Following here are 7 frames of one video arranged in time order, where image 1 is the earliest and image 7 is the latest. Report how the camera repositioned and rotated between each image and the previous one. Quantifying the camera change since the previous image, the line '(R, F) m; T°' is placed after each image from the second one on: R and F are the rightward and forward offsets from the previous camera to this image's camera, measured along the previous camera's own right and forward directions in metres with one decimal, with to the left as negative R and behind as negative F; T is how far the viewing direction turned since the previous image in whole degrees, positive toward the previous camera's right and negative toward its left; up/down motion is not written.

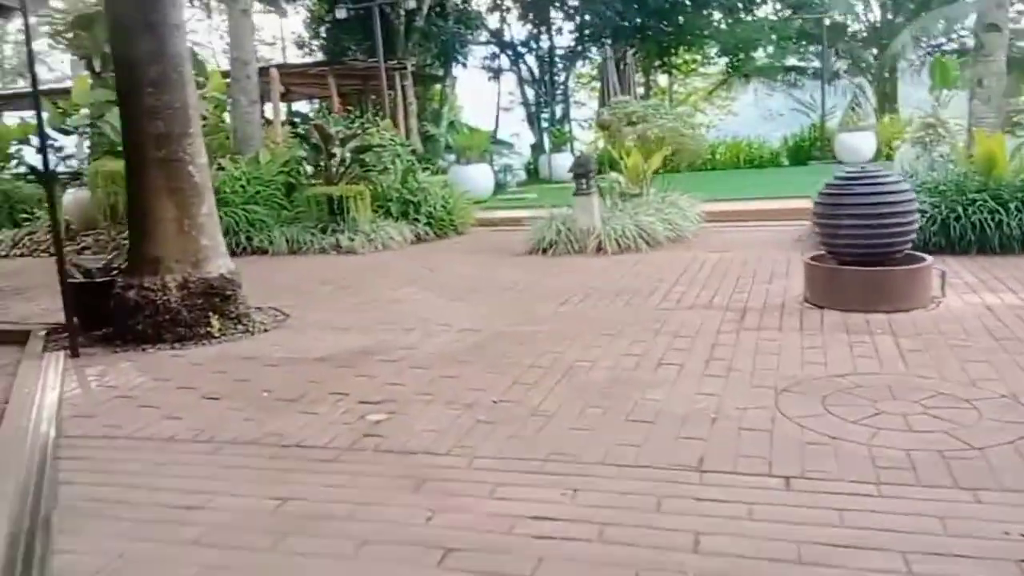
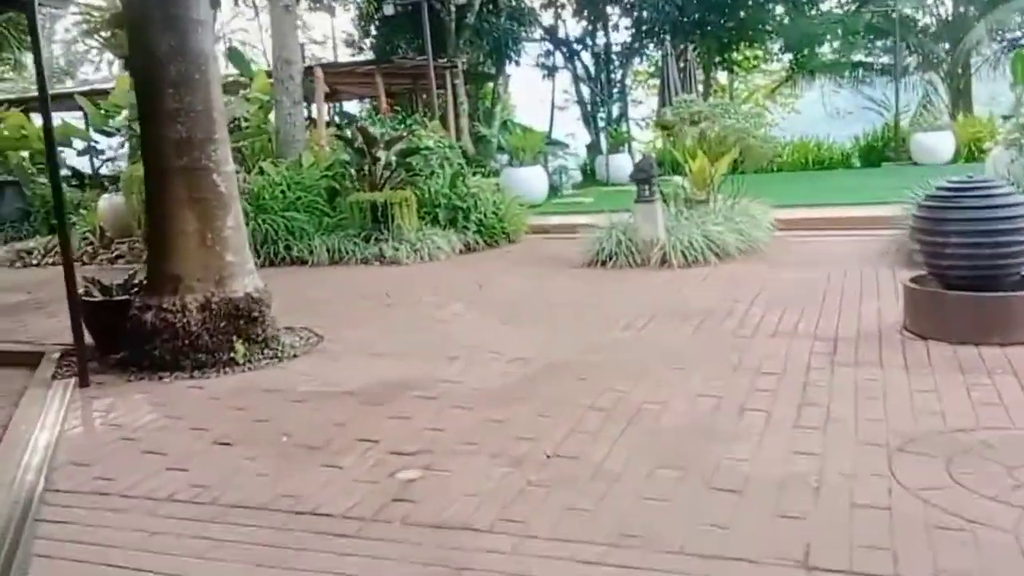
(0.0, +0.5) m; -3°
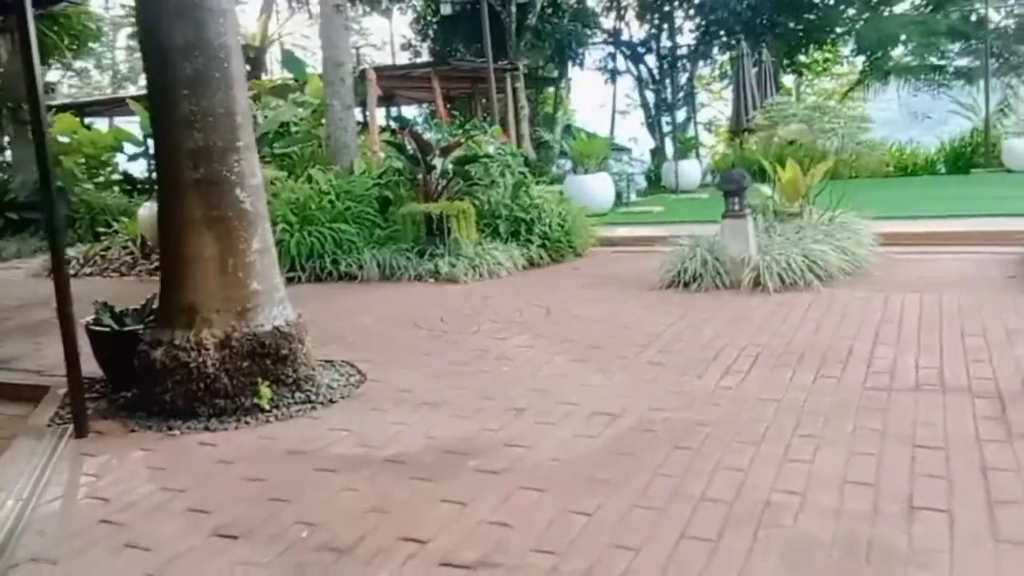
(-0.1, +0.7) m; -4°
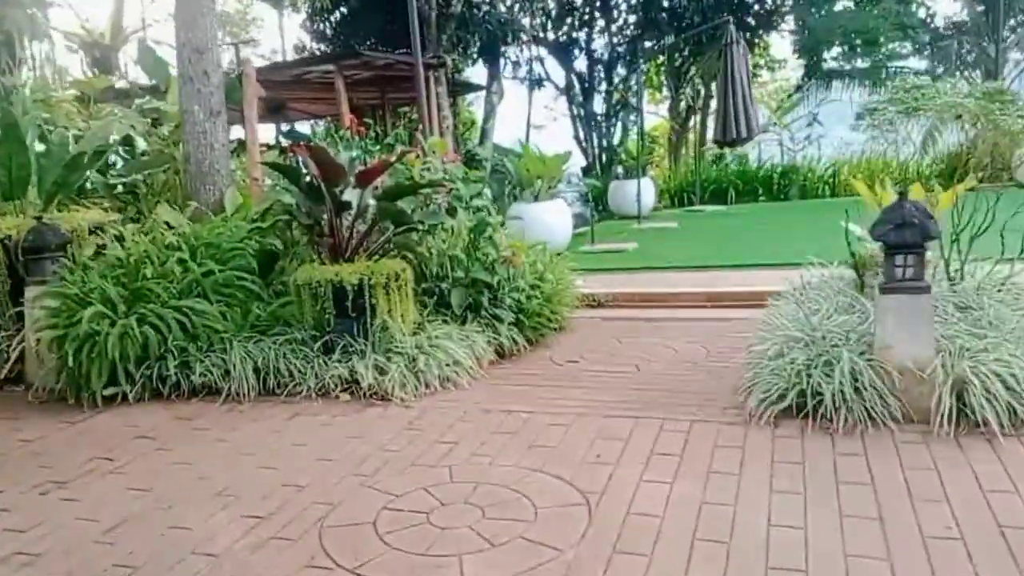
(-0.3, +2.4) m; +6°
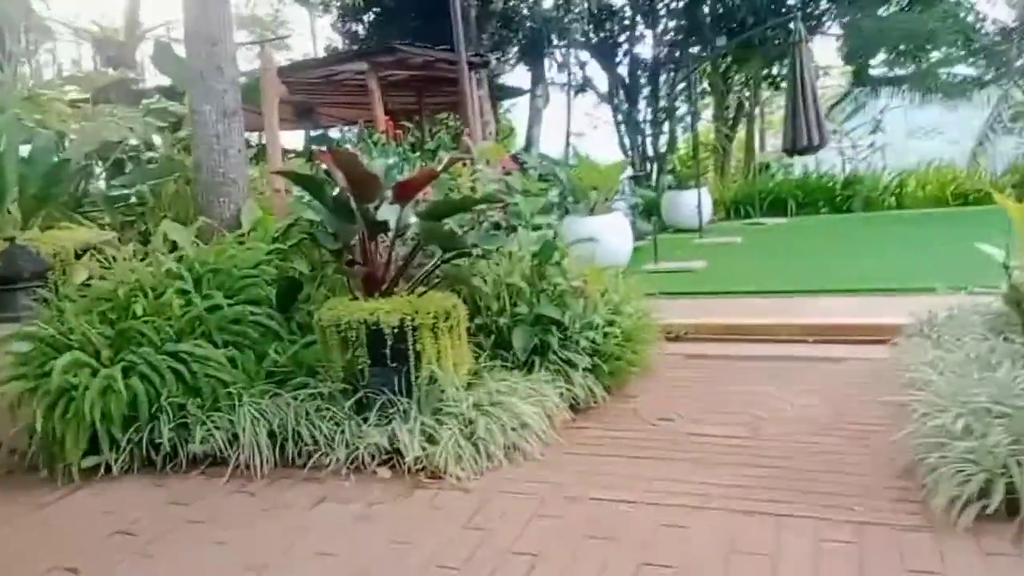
(-0.2, +0.8) m; -2°
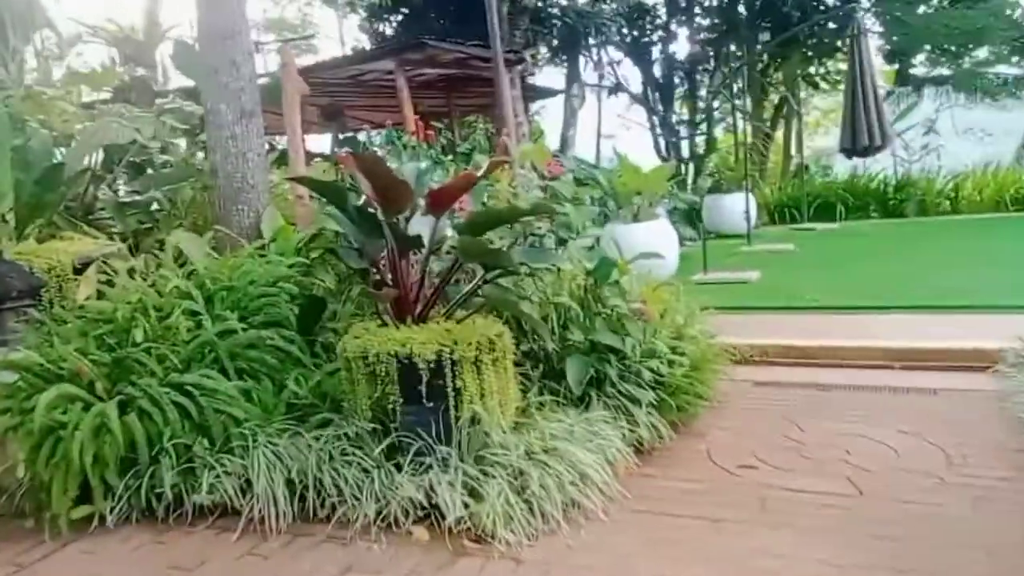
(-0.1, +0.5) m; -2°
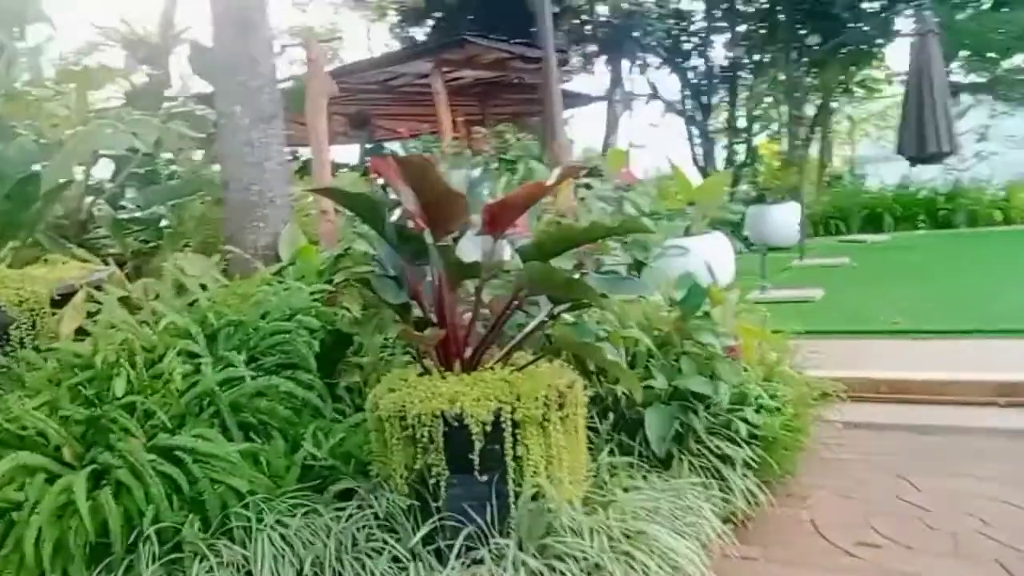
(-0.1, +0.6) m; -2°
